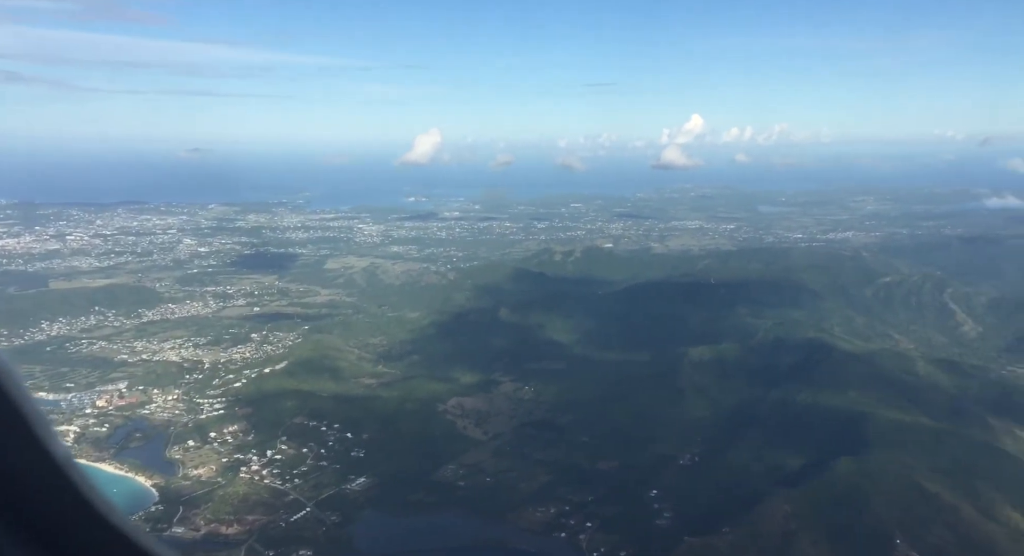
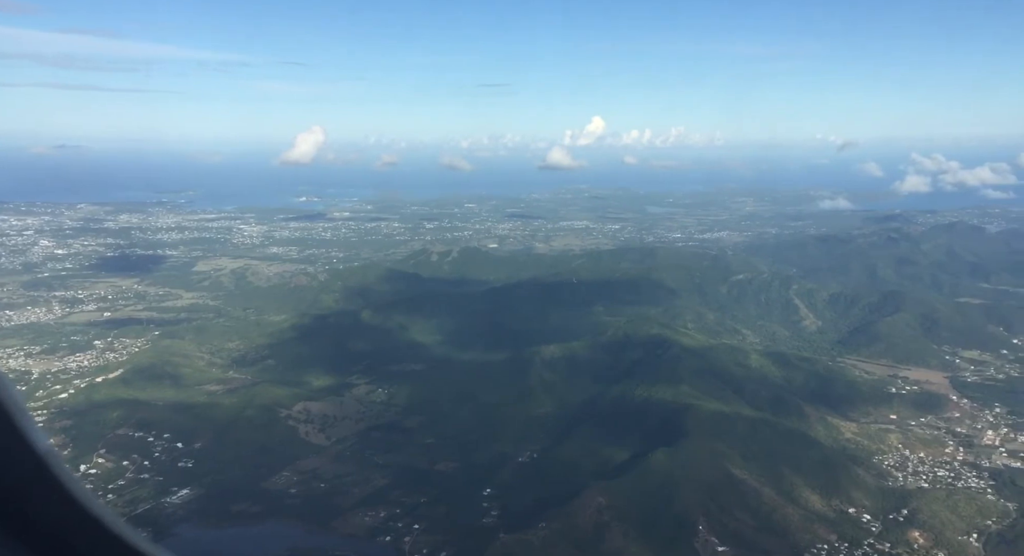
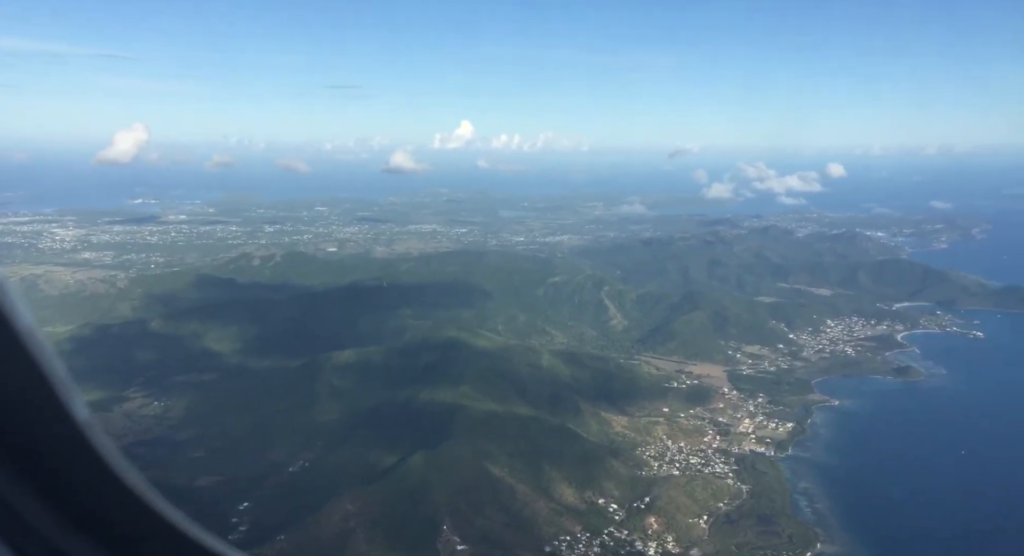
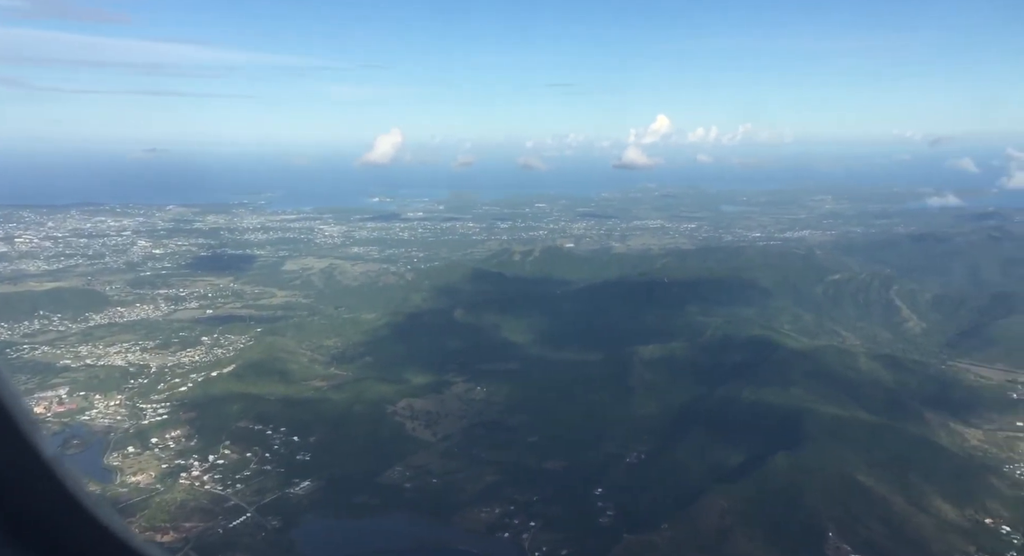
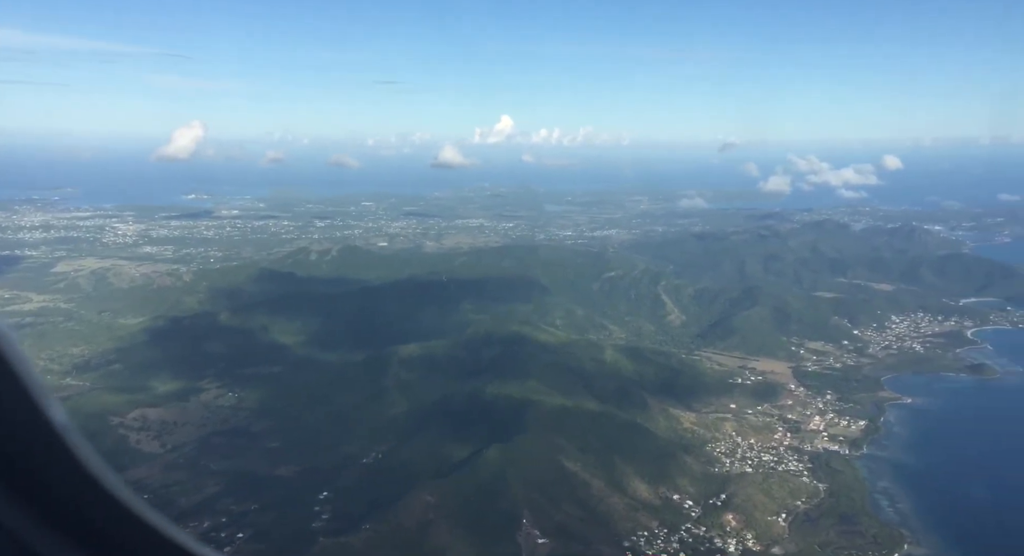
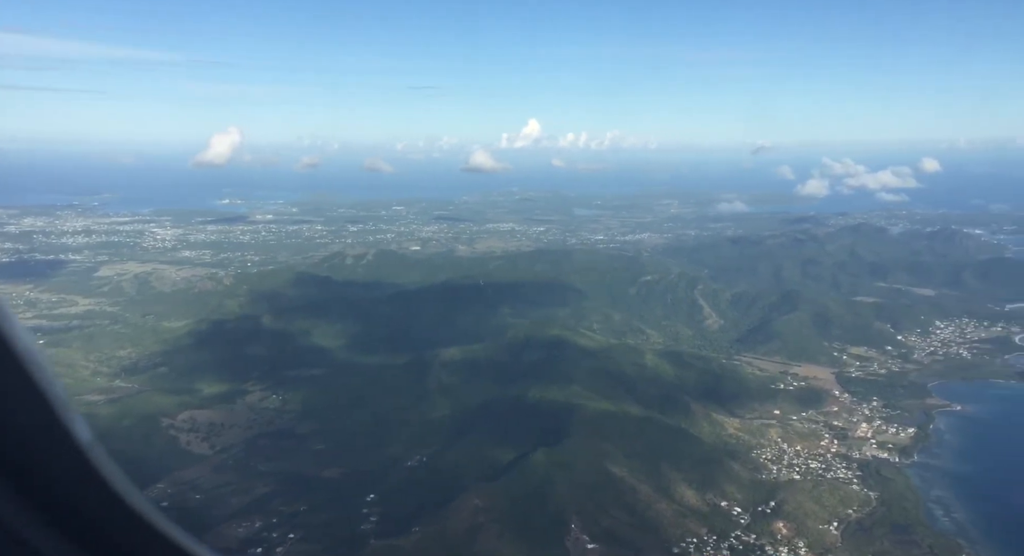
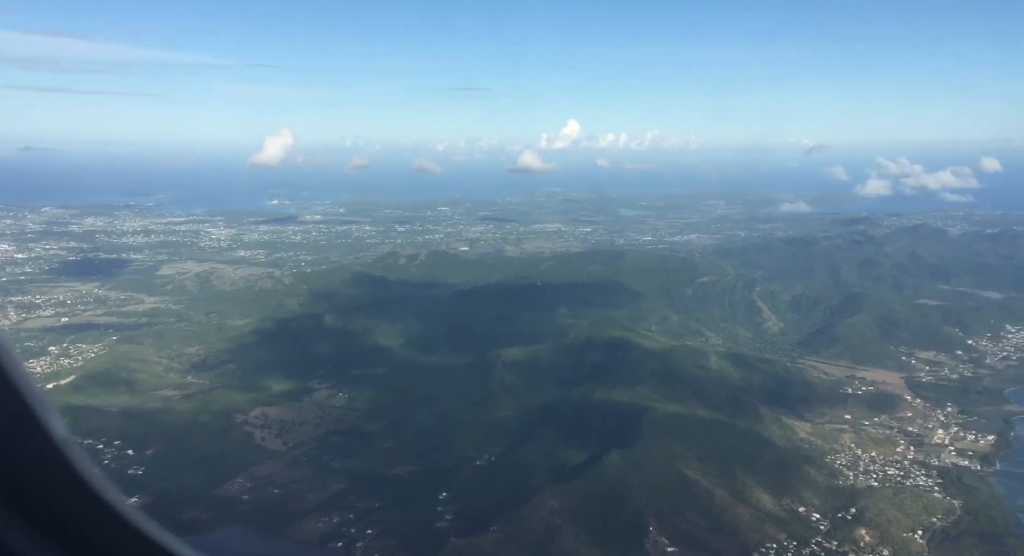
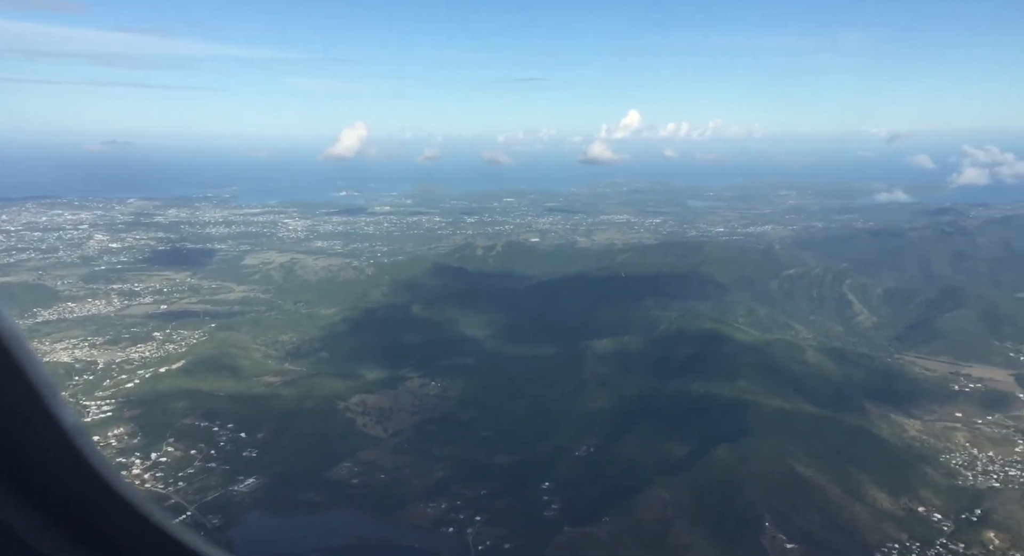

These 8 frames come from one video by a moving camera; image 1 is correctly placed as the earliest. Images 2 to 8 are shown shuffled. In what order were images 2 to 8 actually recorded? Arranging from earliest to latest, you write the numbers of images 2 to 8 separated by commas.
4, 8, 2, 7, 6, 5, 3
